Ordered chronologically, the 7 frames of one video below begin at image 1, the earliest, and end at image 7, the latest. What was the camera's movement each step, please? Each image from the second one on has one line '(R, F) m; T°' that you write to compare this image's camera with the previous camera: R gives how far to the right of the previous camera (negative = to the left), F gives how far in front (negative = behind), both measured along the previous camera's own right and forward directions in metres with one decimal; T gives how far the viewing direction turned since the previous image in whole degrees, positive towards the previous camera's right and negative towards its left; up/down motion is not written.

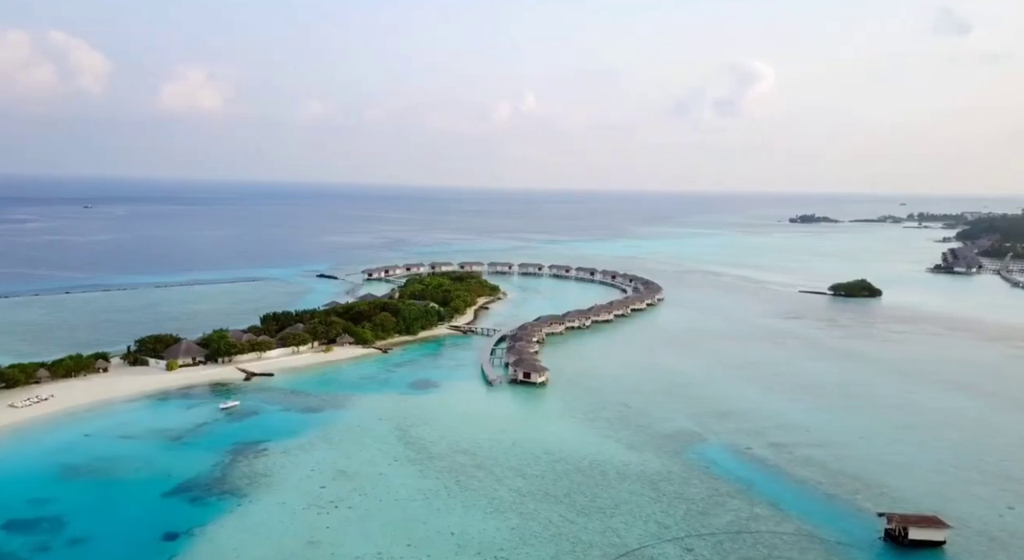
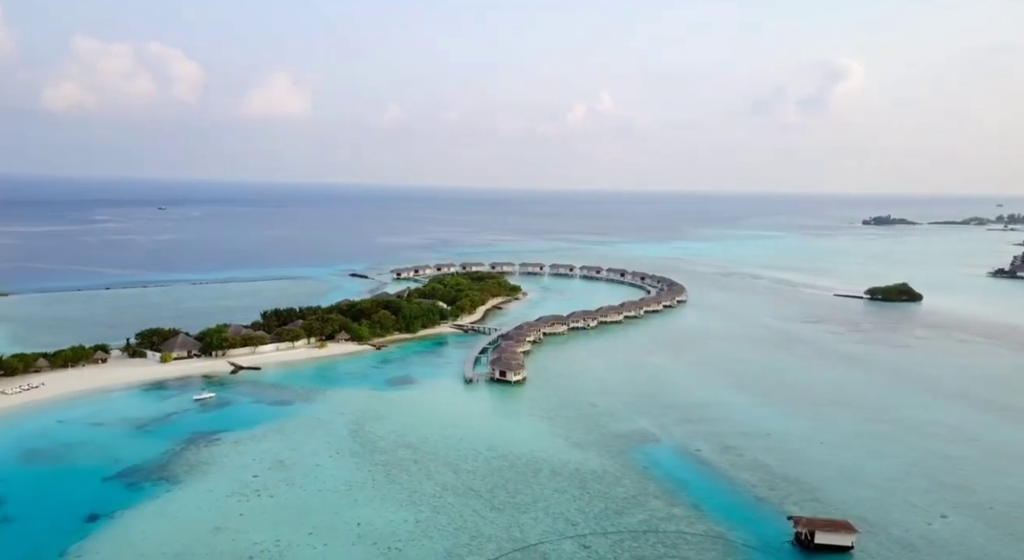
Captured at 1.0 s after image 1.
(+2.1, +0.1) m; -4°
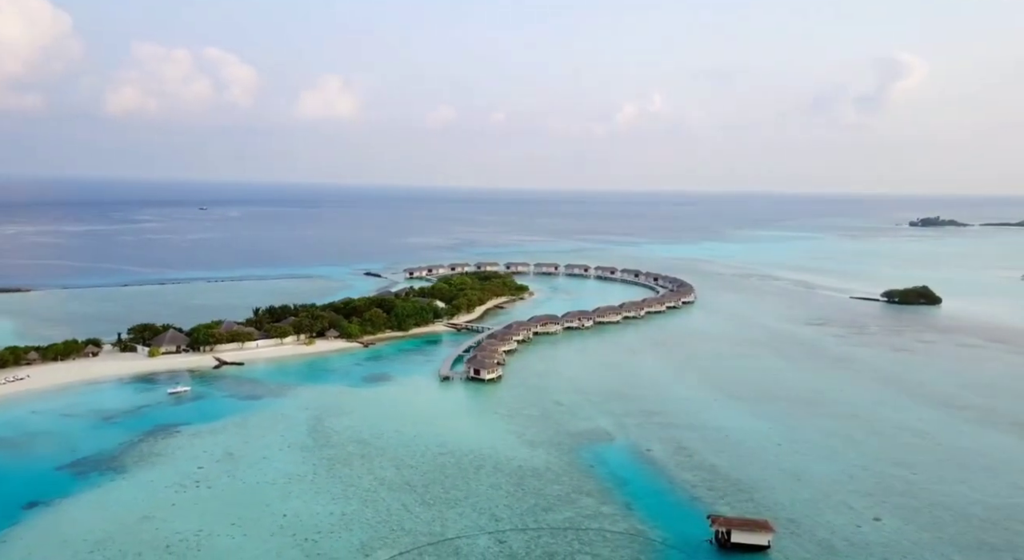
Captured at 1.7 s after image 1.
(+1.5, 0.0) m; -2°
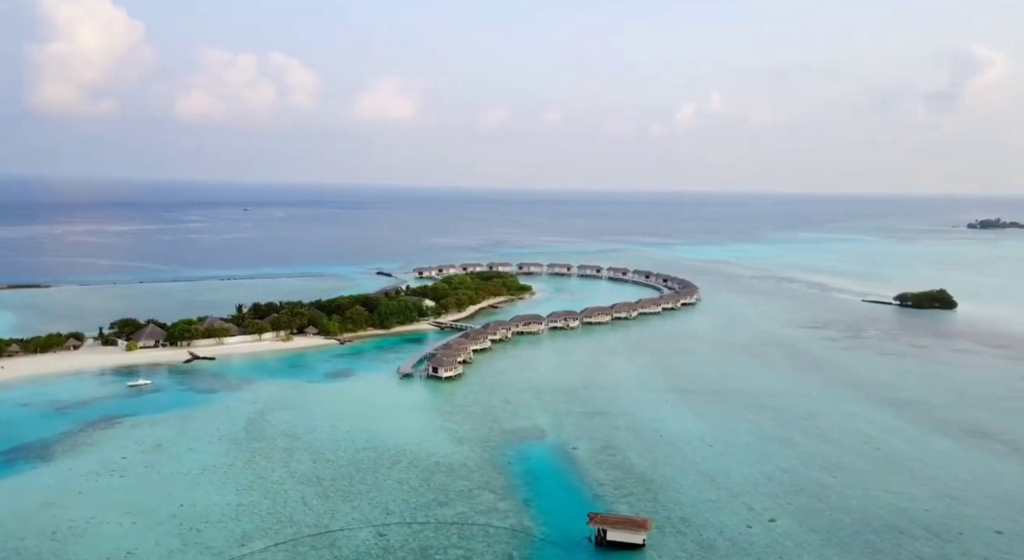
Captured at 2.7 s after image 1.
(+2.1, 0.0) m; -2°
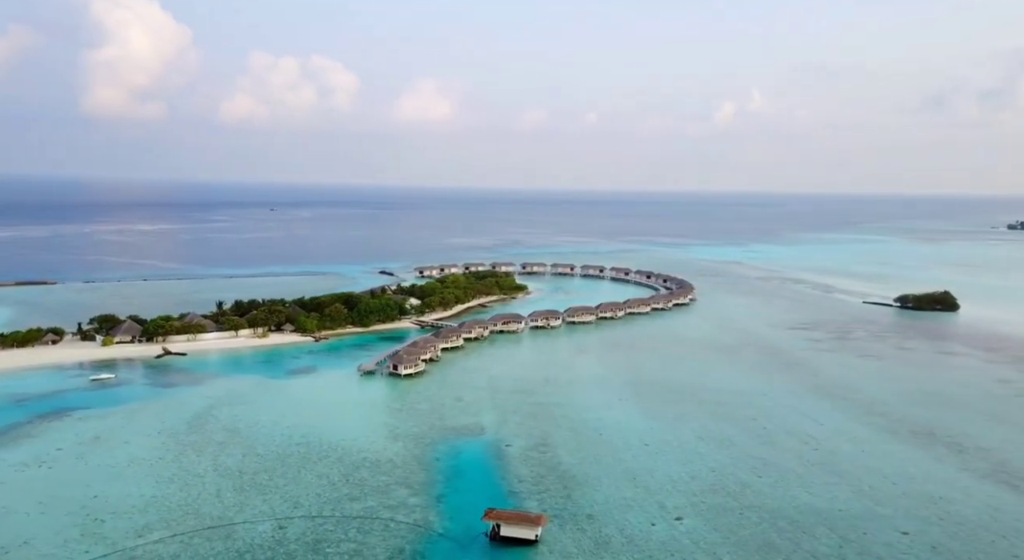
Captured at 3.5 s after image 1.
(+1.6, 0.0) m; -1°
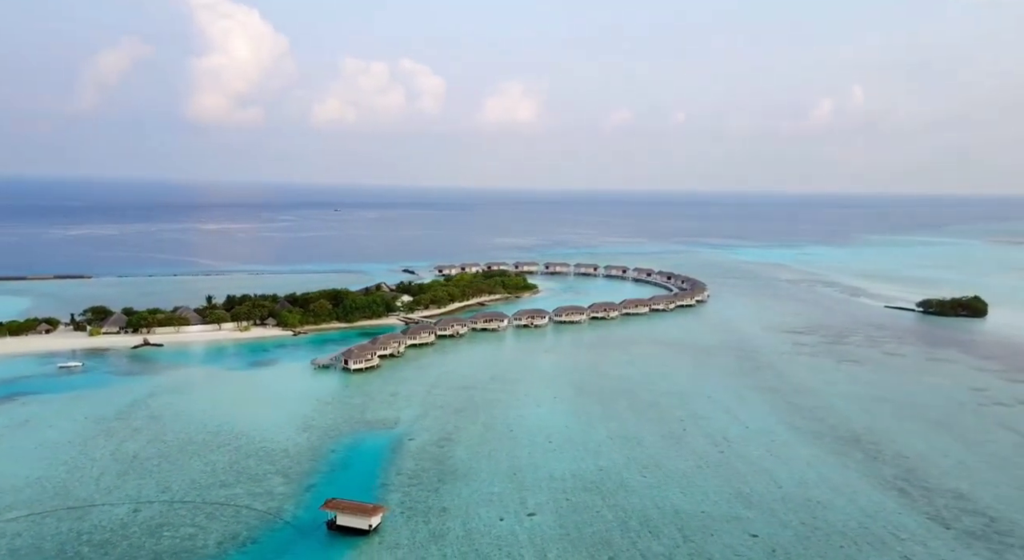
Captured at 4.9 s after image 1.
(+2.8, 0.0) m; -4°
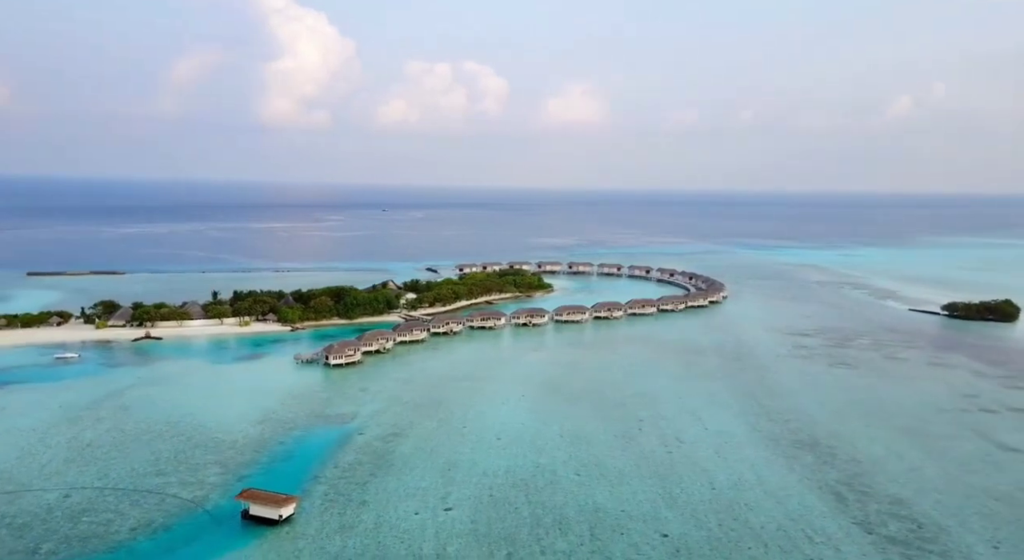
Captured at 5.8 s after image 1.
(+1.8, 0.0) m; -3°
